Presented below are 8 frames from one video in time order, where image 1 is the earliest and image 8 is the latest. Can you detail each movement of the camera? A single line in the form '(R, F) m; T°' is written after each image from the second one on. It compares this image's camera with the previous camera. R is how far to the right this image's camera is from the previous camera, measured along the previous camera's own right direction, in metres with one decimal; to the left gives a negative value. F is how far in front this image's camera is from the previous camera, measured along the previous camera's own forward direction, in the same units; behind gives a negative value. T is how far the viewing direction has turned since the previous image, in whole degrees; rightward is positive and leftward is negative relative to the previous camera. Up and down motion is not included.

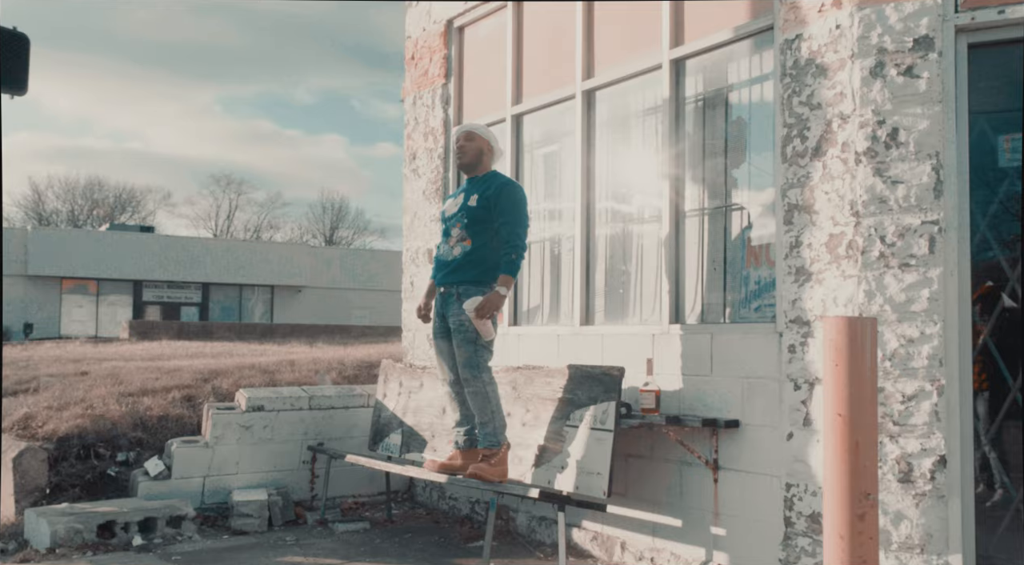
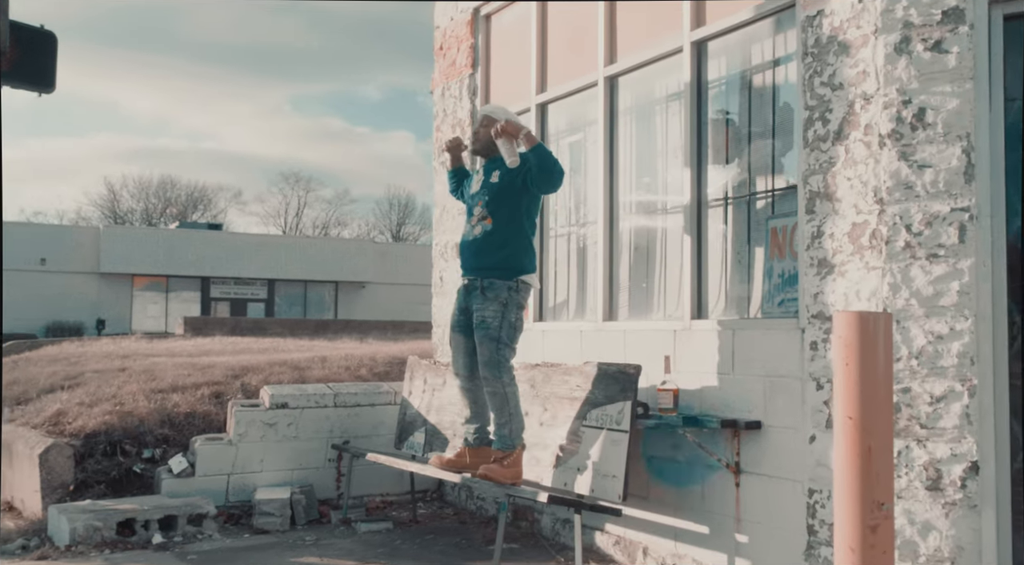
(+0.3, +0.1) m; -4°
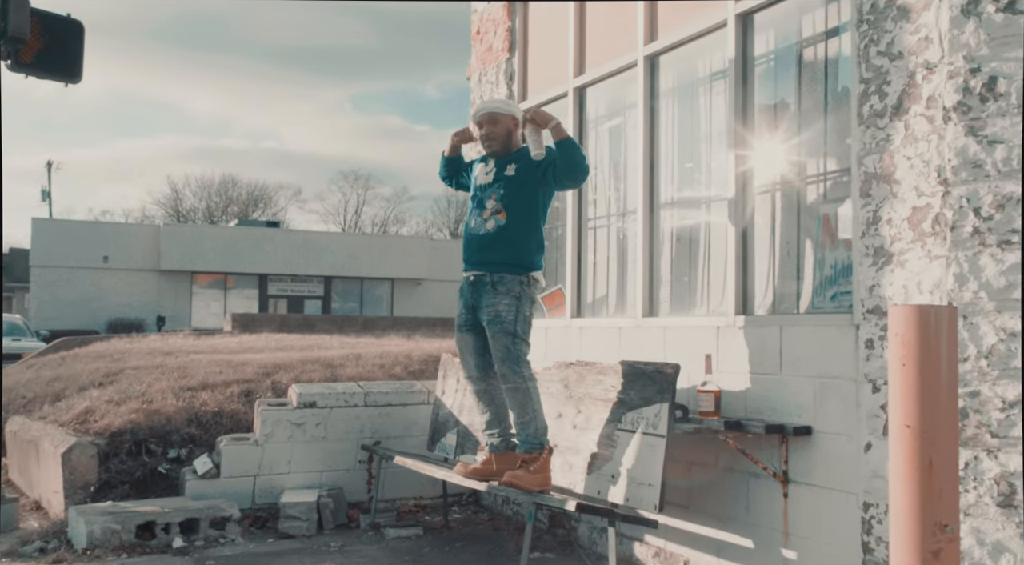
(+0.1, +0.3) m; -4°
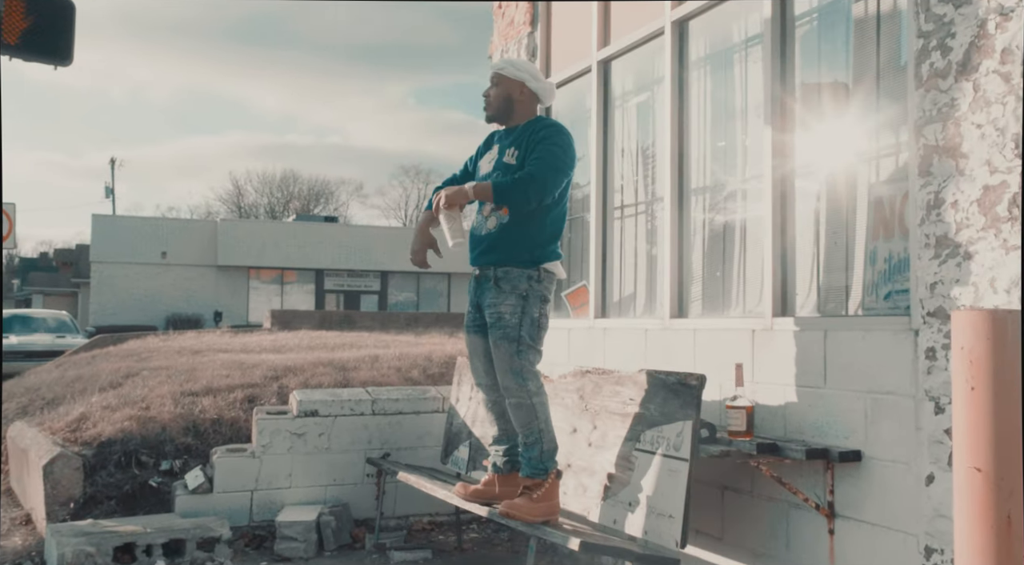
(+0.2, +0.5) m; -4°
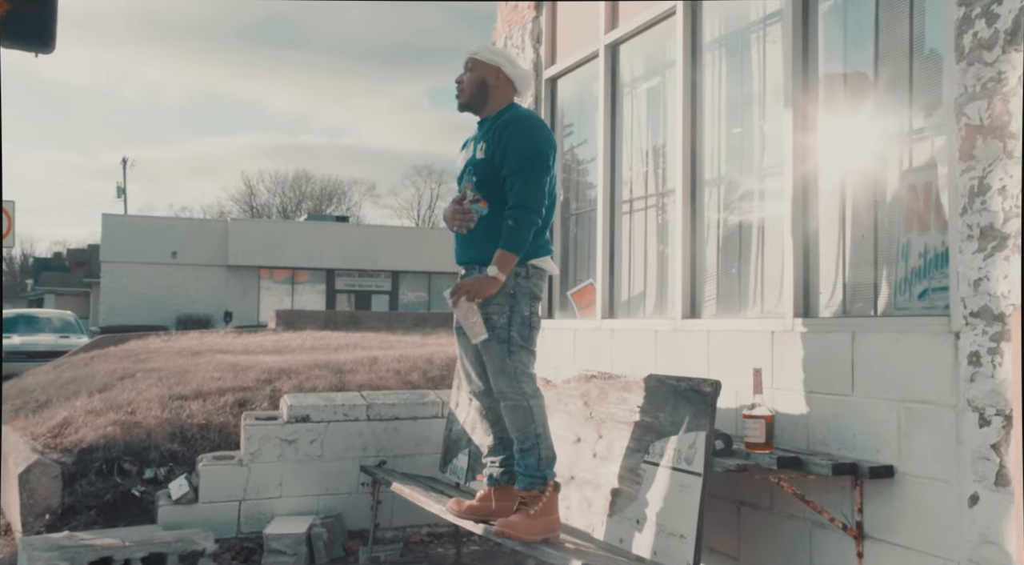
(+0.1, +0.3) m; -1°
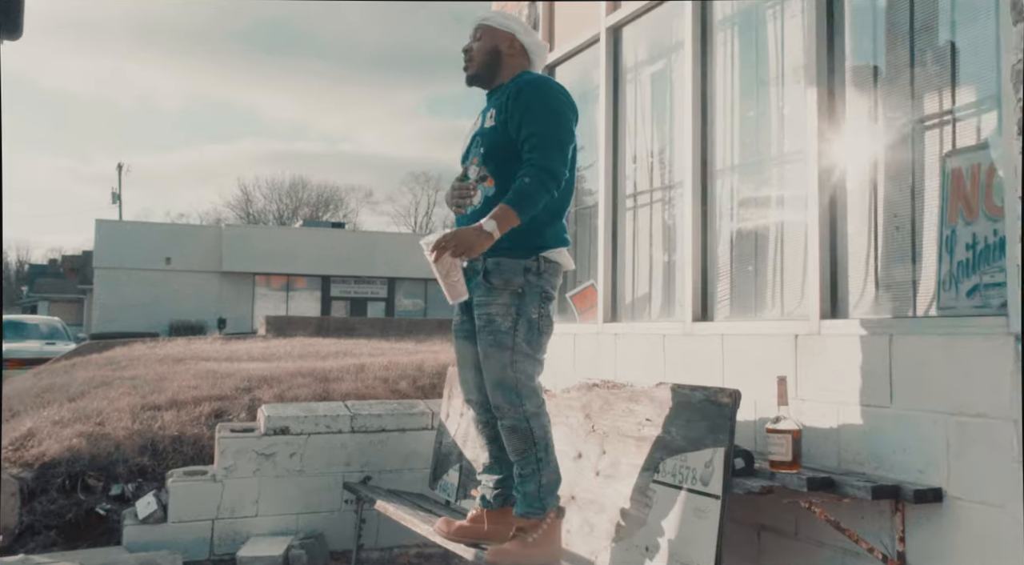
(0.0, +0.3) m; 0°
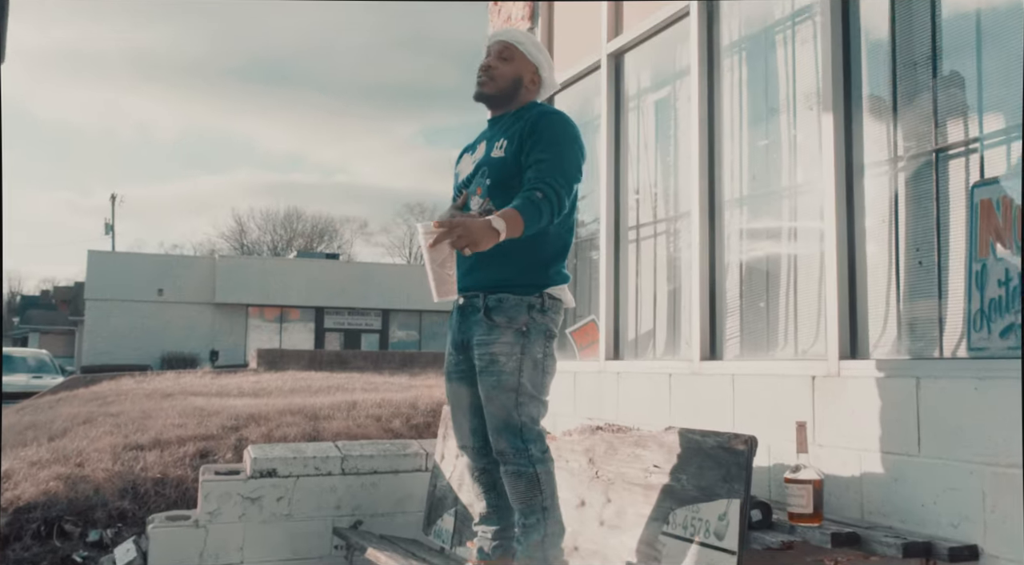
(0.0, +0.2) m; 0°
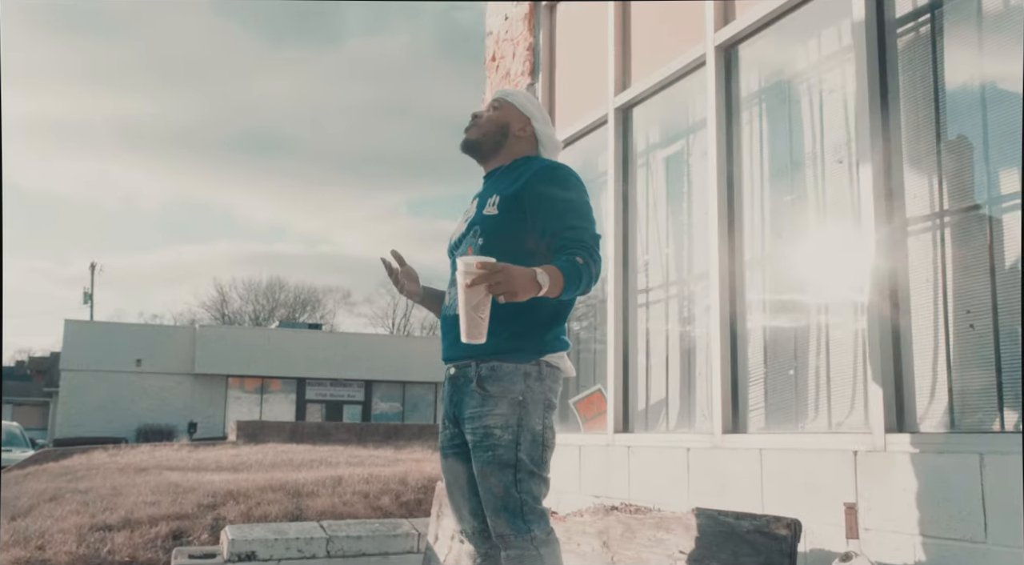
(-0.1, +0.2) m; +1°
